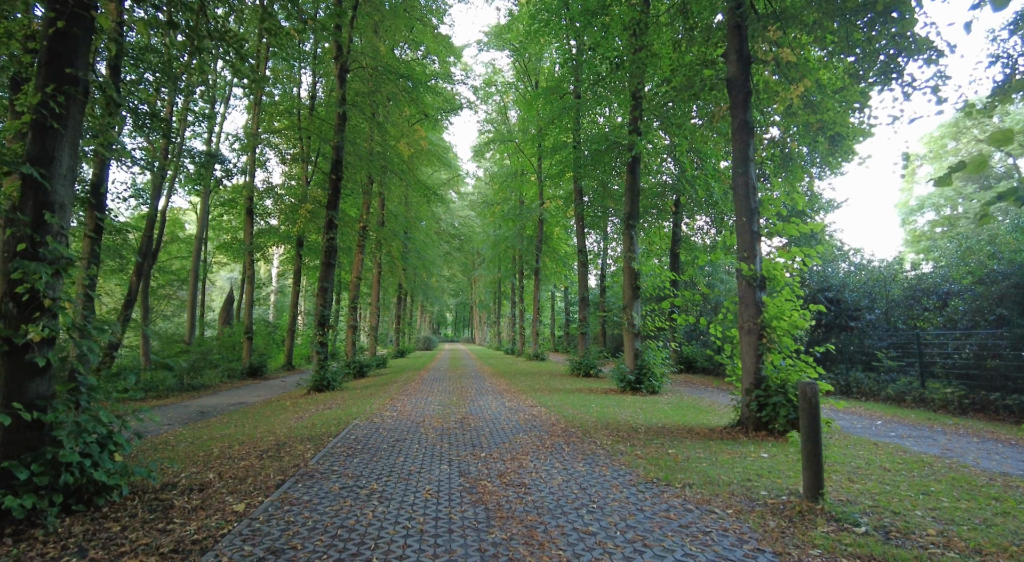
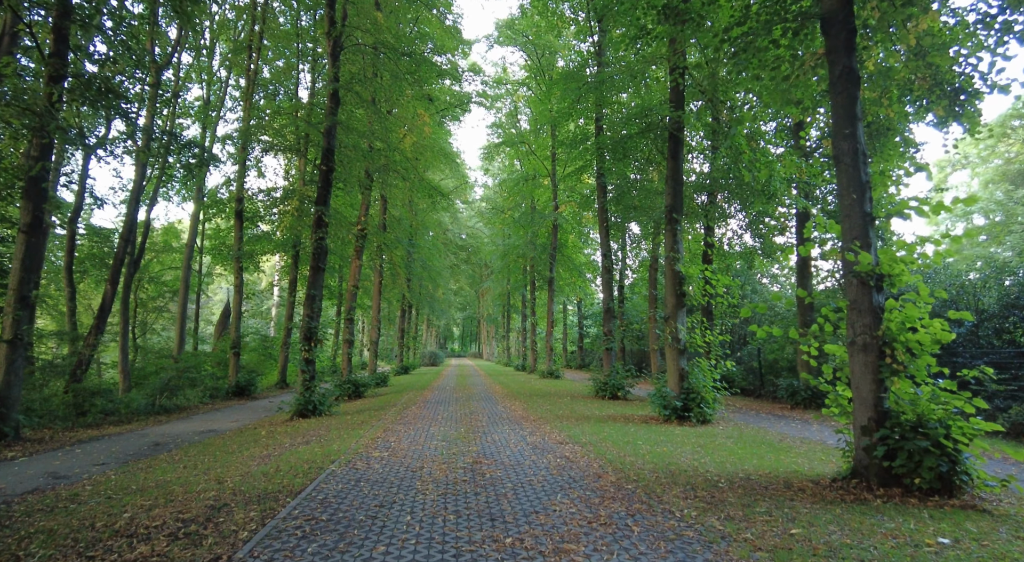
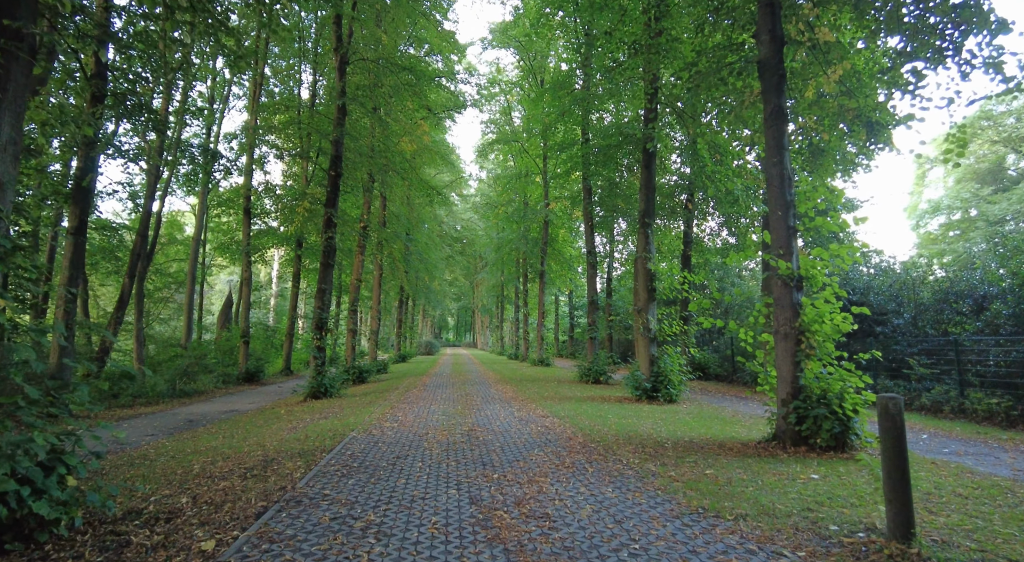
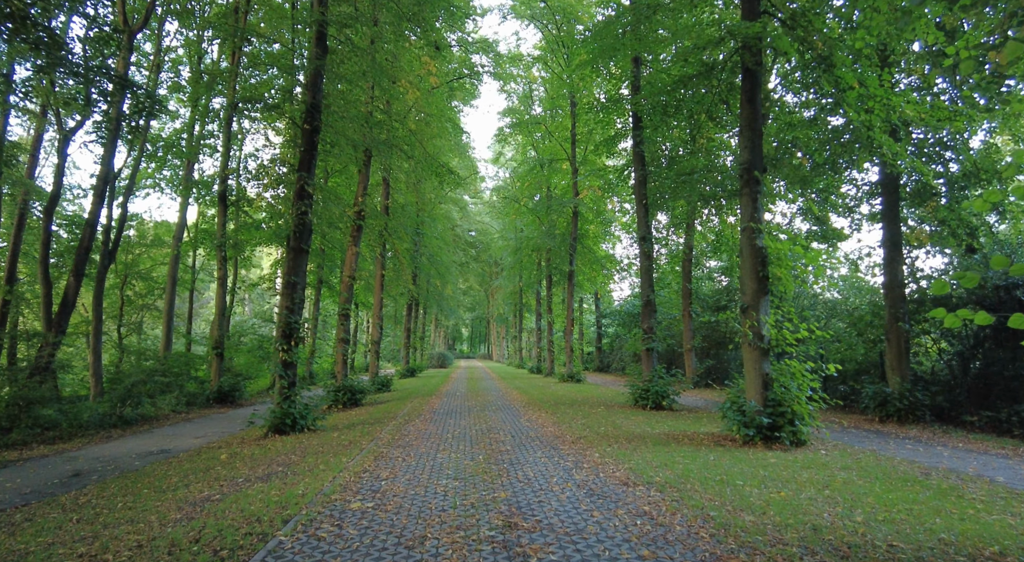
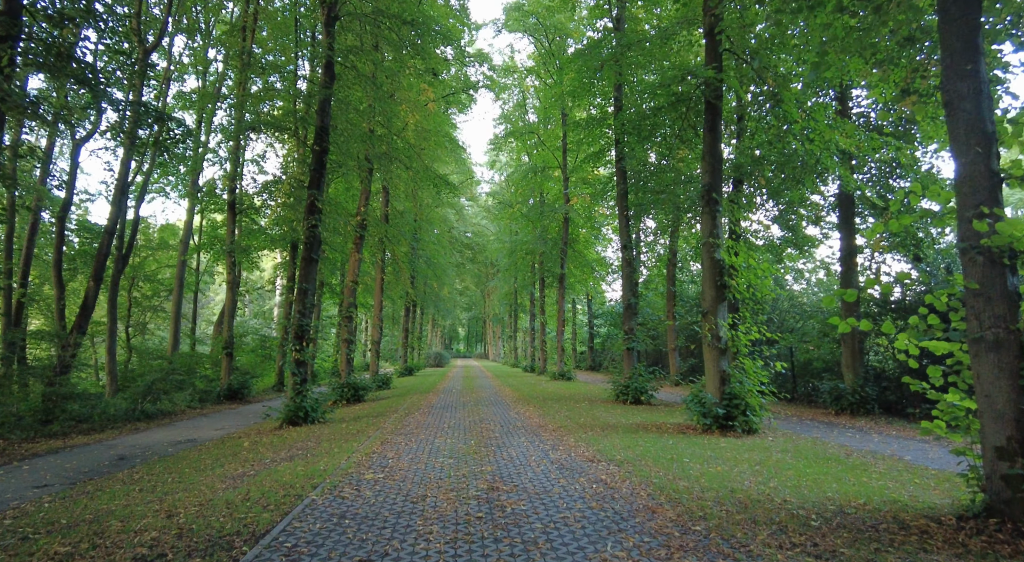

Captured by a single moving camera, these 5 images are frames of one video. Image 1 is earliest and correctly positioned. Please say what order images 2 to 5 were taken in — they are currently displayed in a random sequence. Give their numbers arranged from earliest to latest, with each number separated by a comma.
3, 2, 5, 4
